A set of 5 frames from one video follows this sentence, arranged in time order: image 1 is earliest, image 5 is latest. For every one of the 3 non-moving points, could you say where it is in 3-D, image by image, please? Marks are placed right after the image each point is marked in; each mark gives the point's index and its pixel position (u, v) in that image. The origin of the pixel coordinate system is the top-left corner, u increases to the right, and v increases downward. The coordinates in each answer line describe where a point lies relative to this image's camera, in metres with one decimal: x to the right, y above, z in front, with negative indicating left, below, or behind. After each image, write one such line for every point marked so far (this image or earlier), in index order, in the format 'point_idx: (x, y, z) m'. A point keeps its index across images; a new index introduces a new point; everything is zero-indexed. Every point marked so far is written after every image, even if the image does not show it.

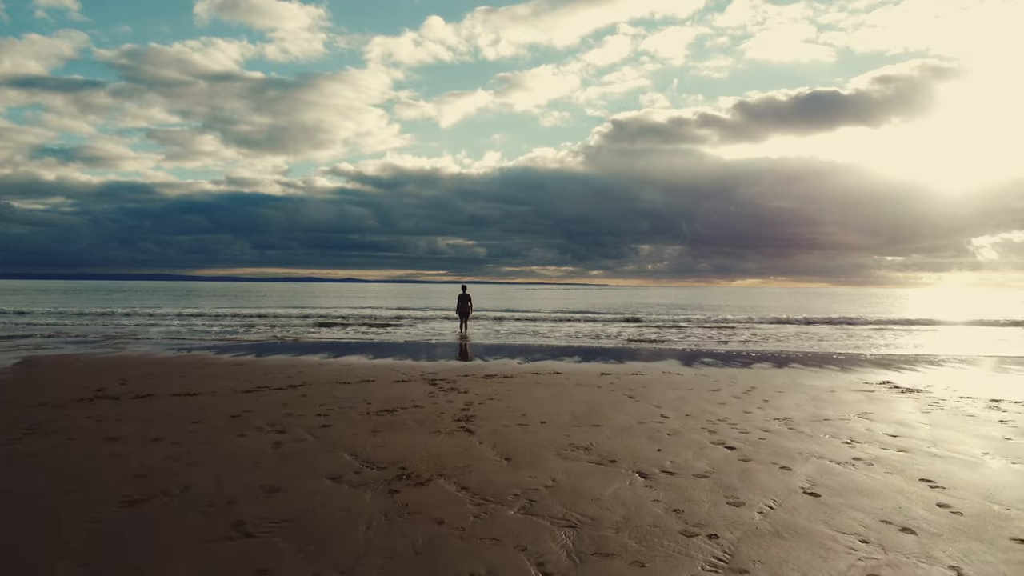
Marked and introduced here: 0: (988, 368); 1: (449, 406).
0: (+13.3, -2.2, +15.1) m
1: (-0.9, -1.5, +7.4) m
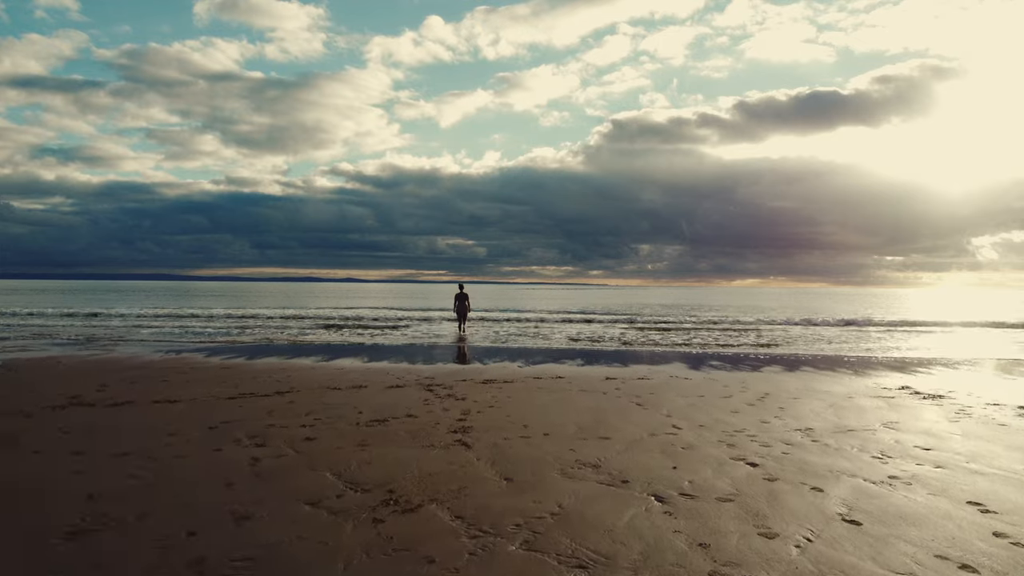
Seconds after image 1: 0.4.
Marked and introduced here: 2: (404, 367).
0: (+13.7, -2.3, +16.3) m
1: (-0.6, -1.7, +8.6) m
2: (-2.5, -1.9, +12.6) m
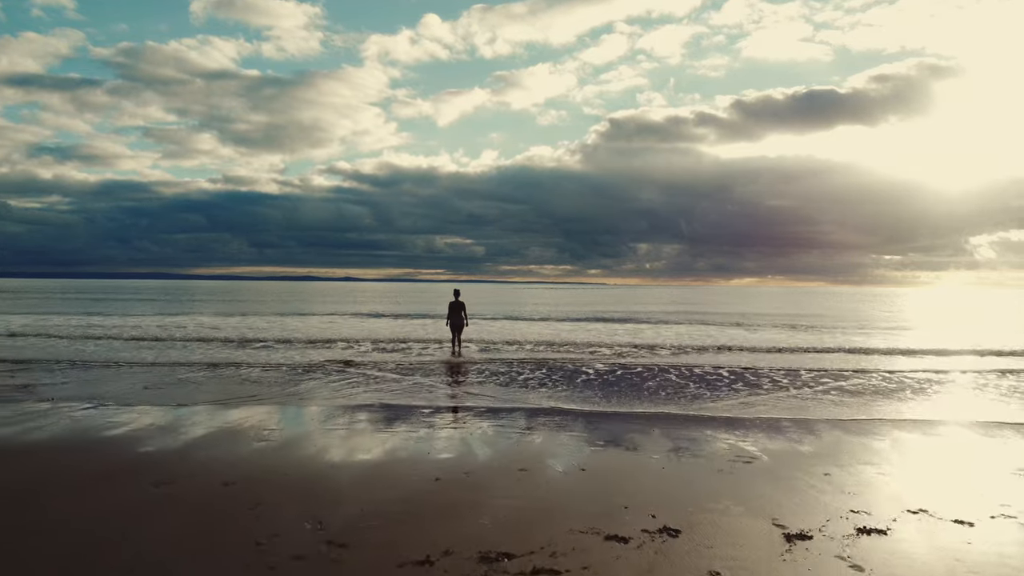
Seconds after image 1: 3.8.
0: (+14.5, -3.2, +12.1) m
1: (+0.2, -2.5, +4.3) m
2: (-1.7, -2.7, +8.3) m
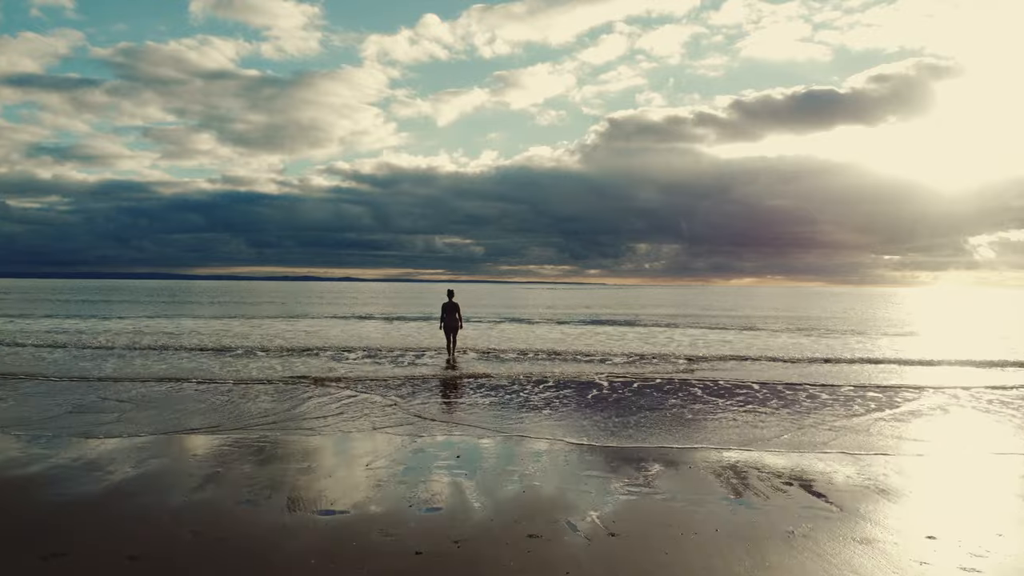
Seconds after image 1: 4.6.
0: (+14.6, -3.4, +10.0) m
1: (+0.4, -2.7, +2.2) m
2: (-1.5, -2.9, +6.2) m
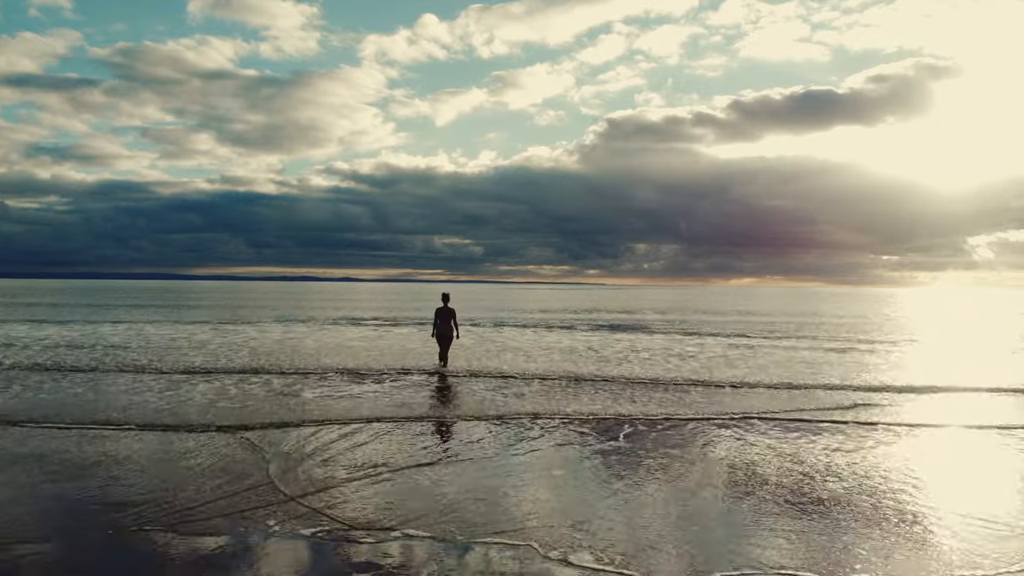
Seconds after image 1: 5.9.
0: (+14.8, -3.7, +6.7) m
1: (+0.6, -3.1, -1.1) m
2: (-1.4, -3.3, +2.9) m
